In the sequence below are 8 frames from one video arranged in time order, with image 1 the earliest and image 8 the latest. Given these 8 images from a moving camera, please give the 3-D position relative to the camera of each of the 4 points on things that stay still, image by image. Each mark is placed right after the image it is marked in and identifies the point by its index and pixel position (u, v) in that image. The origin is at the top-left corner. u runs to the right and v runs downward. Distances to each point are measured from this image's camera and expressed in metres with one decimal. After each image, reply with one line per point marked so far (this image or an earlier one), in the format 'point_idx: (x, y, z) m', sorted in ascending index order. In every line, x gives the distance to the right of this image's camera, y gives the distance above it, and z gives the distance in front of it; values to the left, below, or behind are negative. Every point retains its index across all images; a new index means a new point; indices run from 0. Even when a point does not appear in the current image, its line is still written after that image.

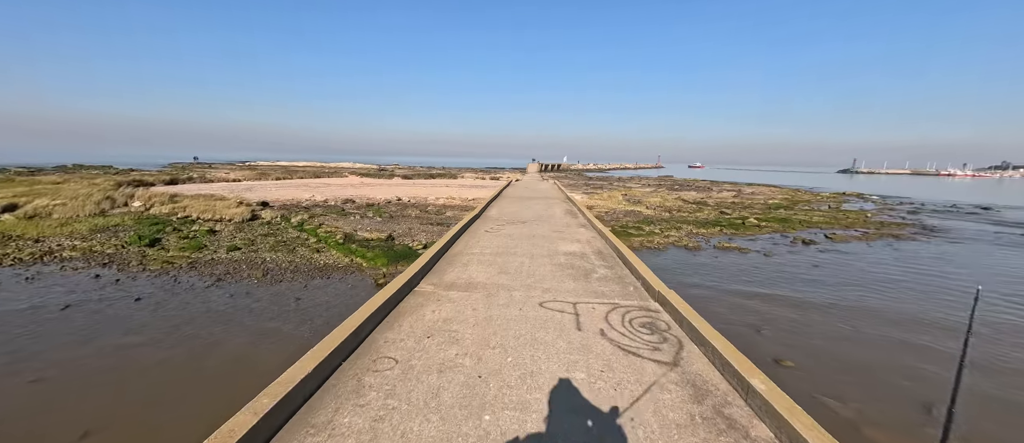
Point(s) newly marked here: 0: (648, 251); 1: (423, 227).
0: (+4.3, -0.9, +11.7) m
1: (-3.1, -0.2, +13.0) m
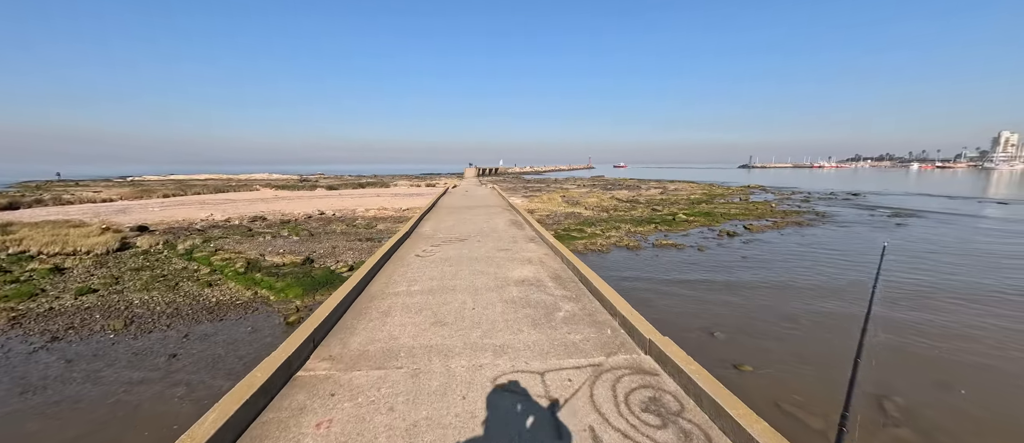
0: (+2.4, -1.0, +11.4) m
1: (-5.1, -0.7, +11.5) m
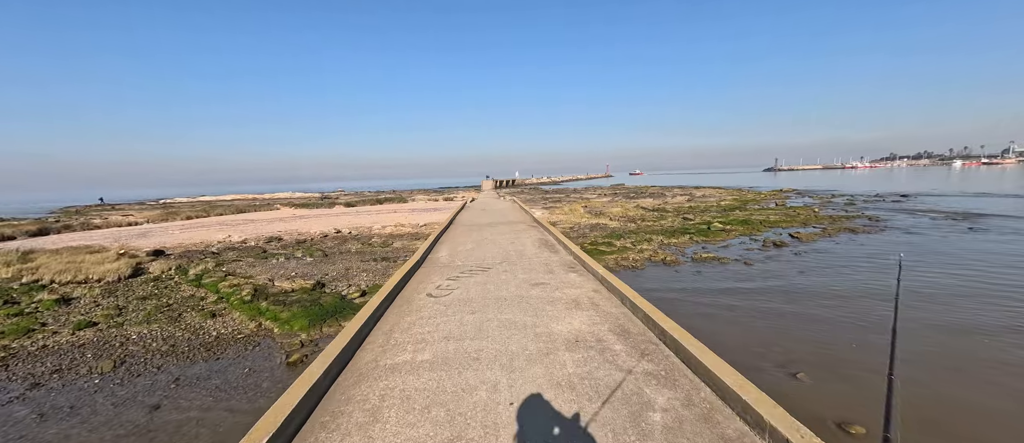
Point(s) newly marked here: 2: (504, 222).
0: (+3.1, -1.4, +10.4) m
1: (-4.4, -1.3, +10.9) m
2: (-0.2, -0.2, +10.7) m
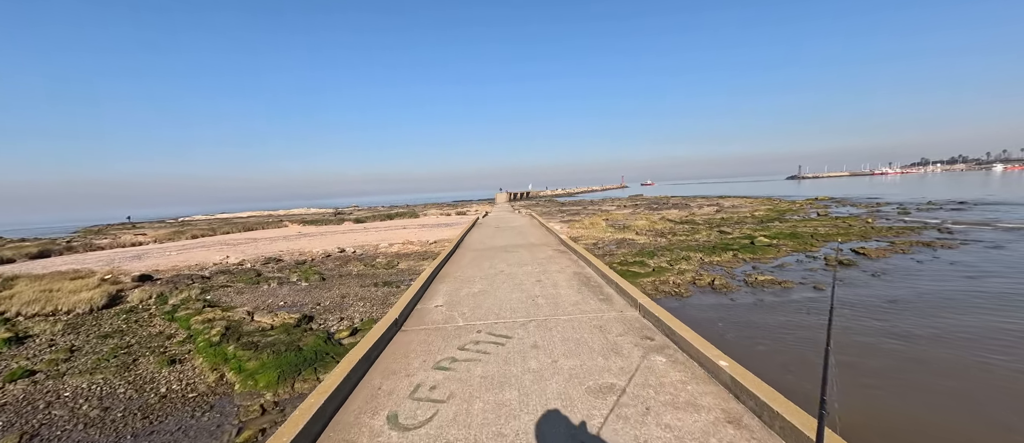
0: (+3.6, -1.8, +8.8) m
1: (-3.8, -1.8, +9.5) m
2: (+0.3, -0.6, +9.2) m
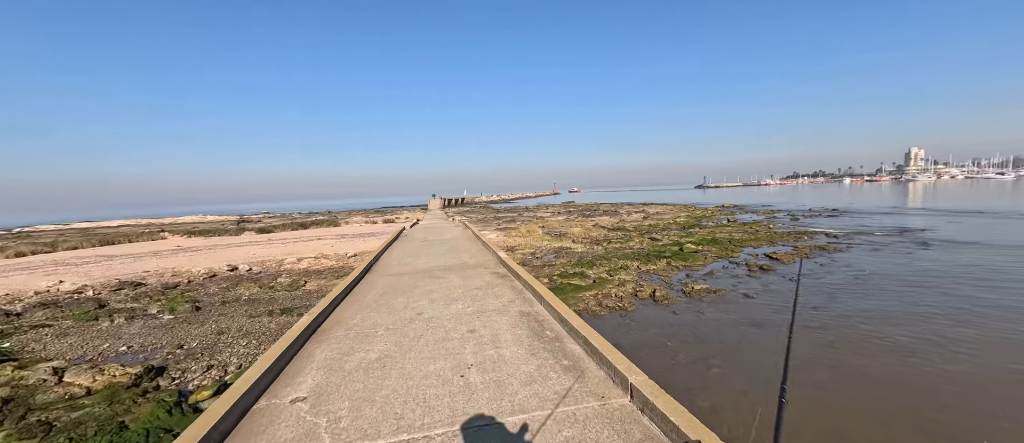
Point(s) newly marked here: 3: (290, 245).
0: (+2.1, -2.0, +8.1) m
1: (-5.4, -2.1, +7.5) m
2: (-1.3, -0.9, +8.0) m
3: (-10.2, -1.1, +17.1) m
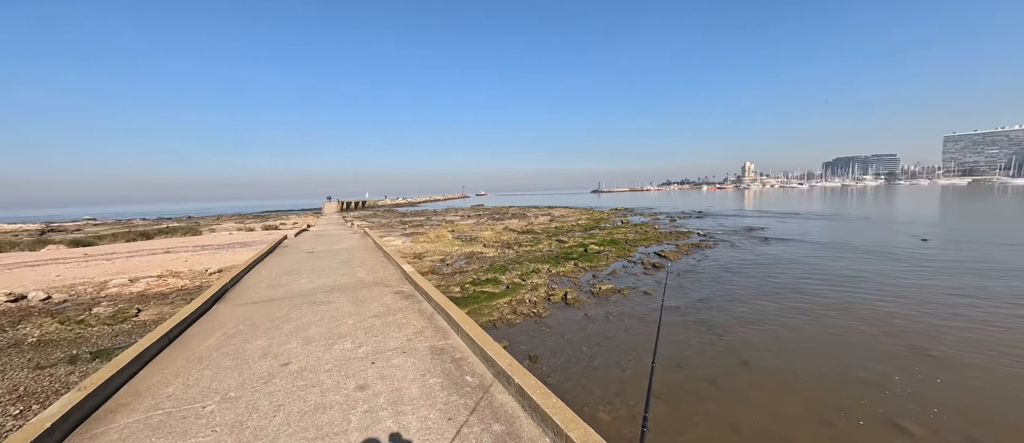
0: (+0.2, -2.1, +7.8) m
1: (-6.9, -2.2, +5.4) m
2: (-3.0, -1.0, +6.8) m
3: (-13.9, -1.4, +13.4) m
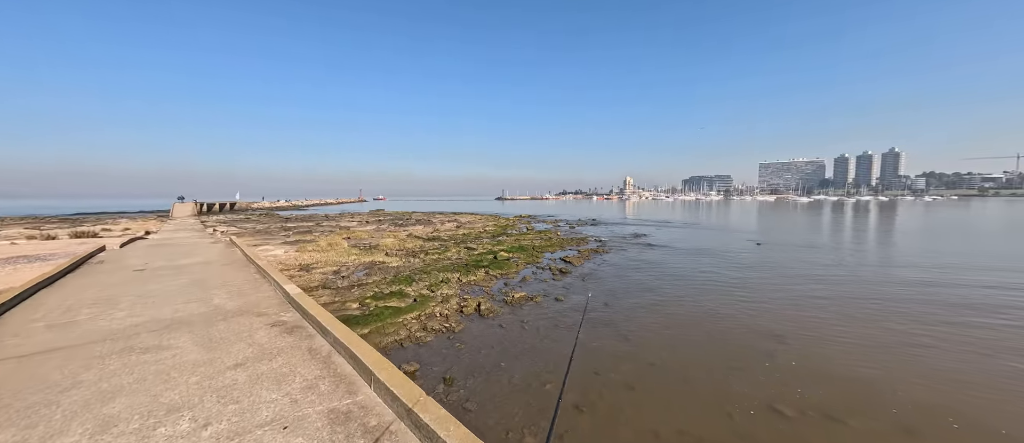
0: (-1.5, -2.2, +7.0) m
1: (-7.7, -2.3, +2.9) m
2: (-4.4, -1.1, +5.3) m
3: (-16.6, -1.5, +8.8) m
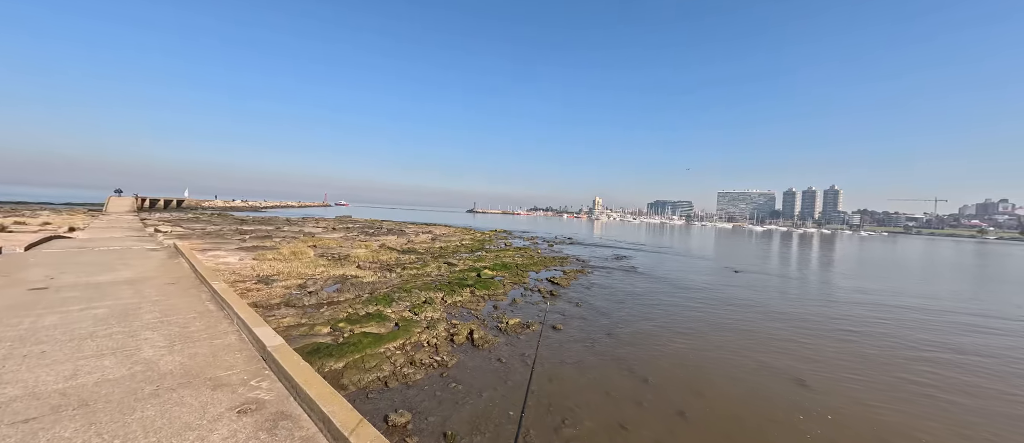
0: (-1.4, -2.4, +5.9) m
1: (-7.3, -2.0, +1.3) m
2: (-4.1, -1.1, +4.0) m
3: (-16.6, -1.0, +6.5) m
